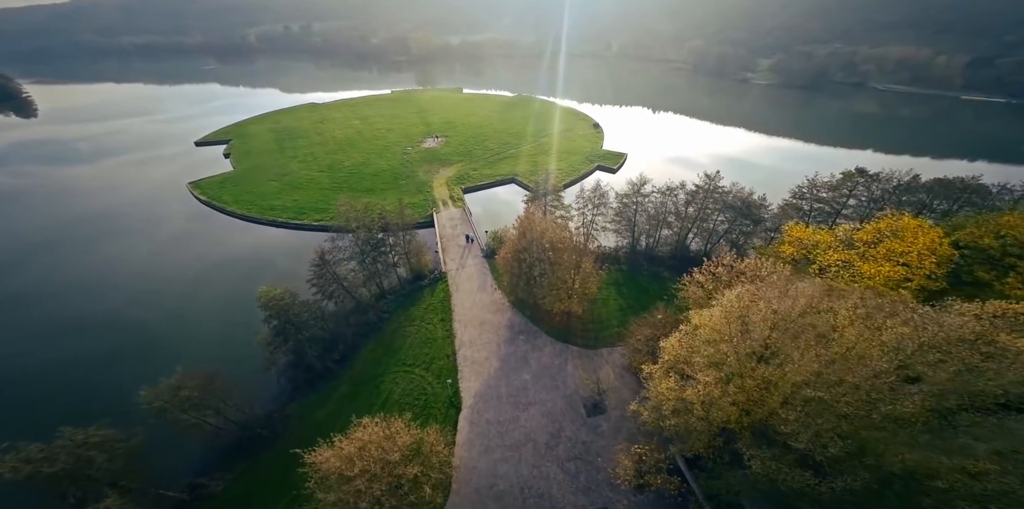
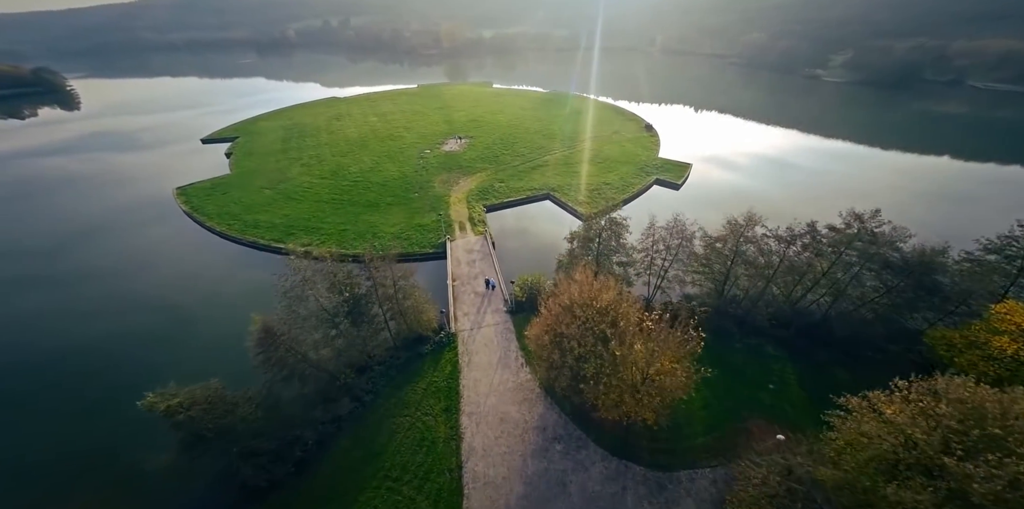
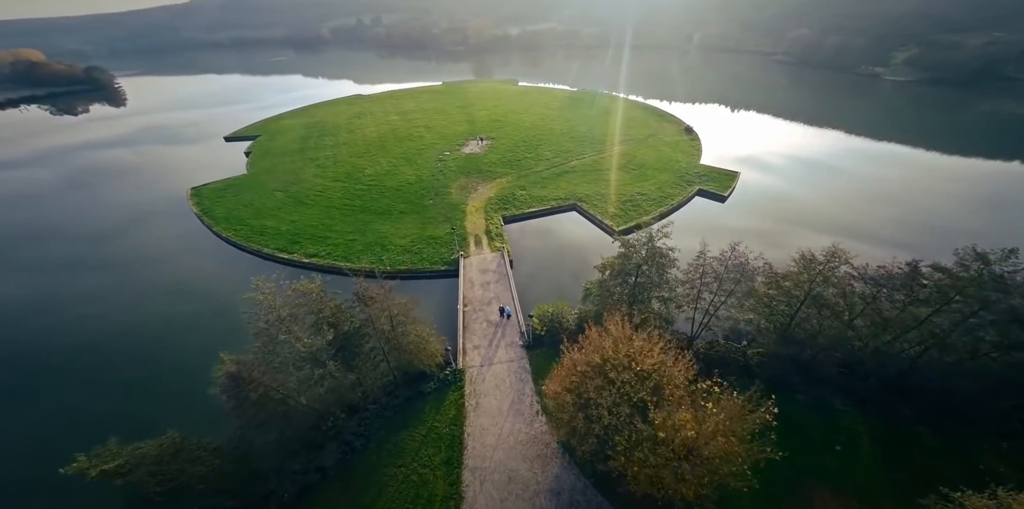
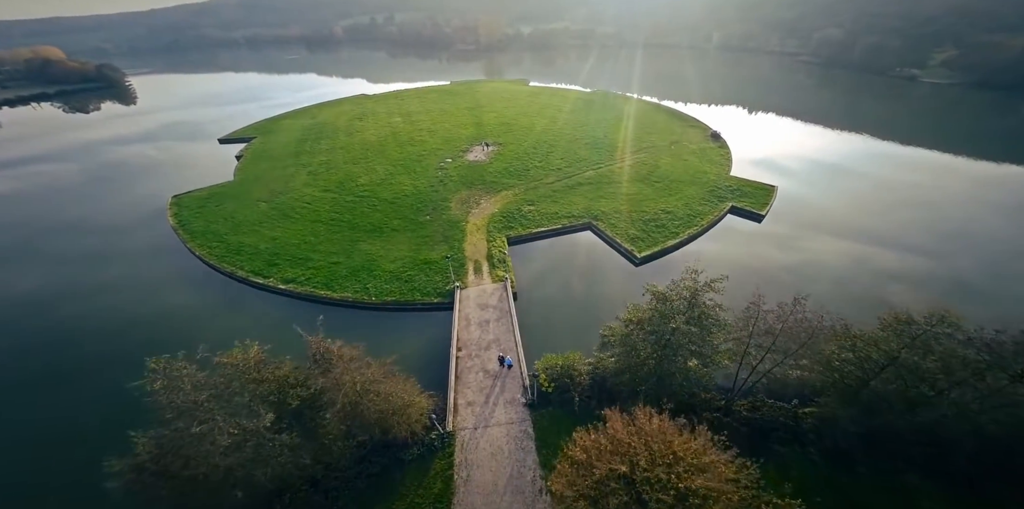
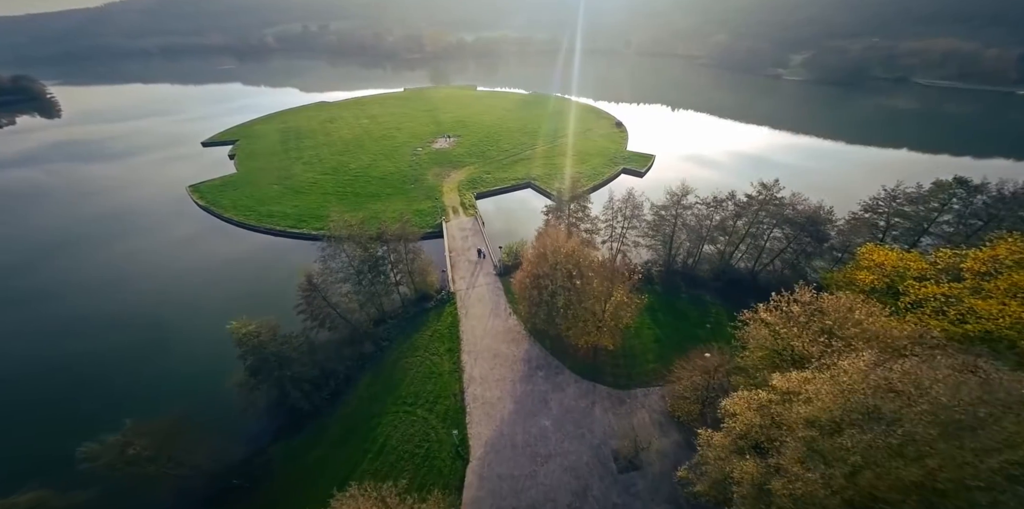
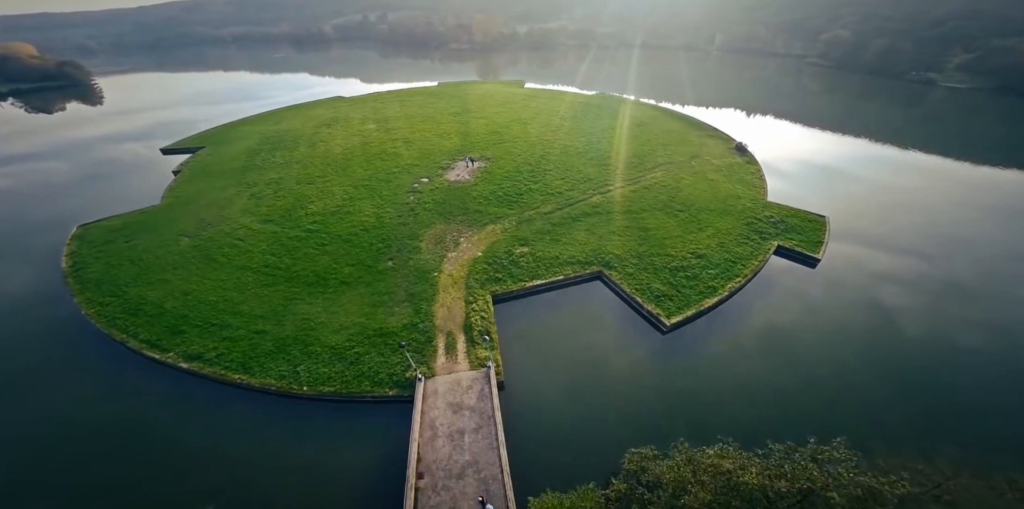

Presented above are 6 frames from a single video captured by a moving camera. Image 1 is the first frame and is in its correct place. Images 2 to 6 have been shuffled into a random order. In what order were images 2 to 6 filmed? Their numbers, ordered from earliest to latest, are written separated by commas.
5, 2, 3, 4, 6
